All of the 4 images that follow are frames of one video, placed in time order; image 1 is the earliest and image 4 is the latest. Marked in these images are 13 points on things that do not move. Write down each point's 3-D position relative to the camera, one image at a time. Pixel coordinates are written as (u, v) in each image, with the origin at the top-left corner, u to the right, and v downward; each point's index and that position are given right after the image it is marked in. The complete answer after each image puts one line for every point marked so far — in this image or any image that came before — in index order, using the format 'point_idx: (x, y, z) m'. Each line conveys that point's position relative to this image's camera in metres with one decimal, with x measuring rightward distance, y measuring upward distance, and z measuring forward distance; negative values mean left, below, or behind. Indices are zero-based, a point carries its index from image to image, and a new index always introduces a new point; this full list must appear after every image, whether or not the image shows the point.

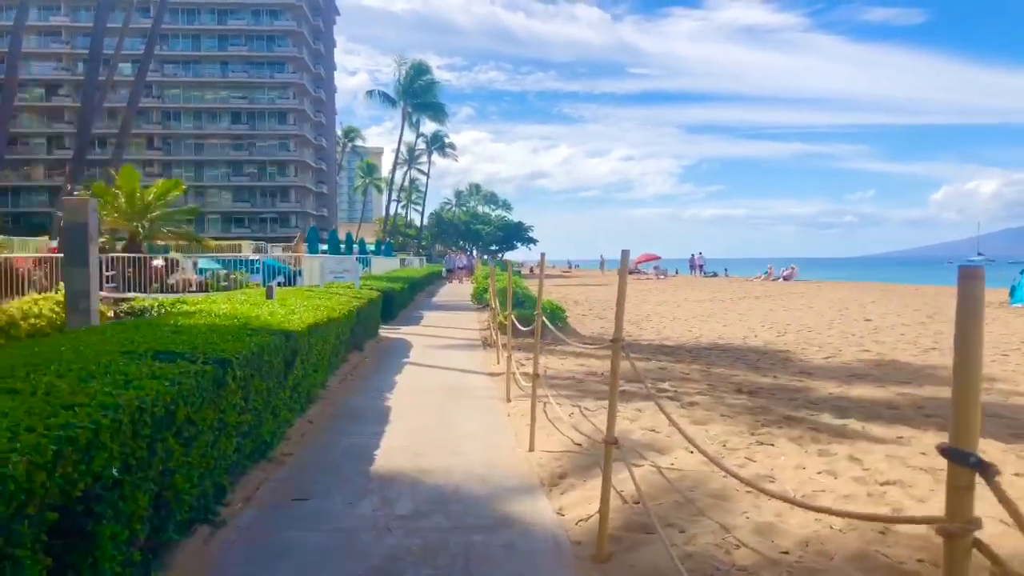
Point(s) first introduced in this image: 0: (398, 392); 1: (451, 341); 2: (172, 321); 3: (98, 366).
0: (-1.3, -1.3, +10.2) m
1: (-1.2, -1.0, +16.1) m
2: (-2.8, -0.3, +7.1) m
3: (-2.0, -0.4, +4.1) m
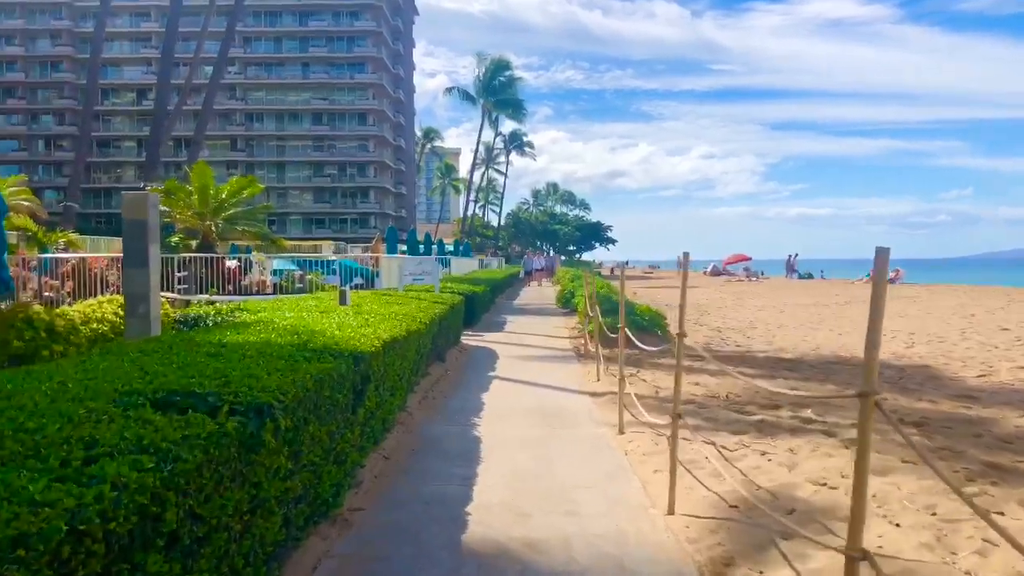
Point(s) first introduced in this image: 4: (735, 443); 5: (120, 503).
0: (-0.2, -1.3, +8.7) m
1: (+0.5, -1.1, +14.6) m
2: (-1.9, -0.3, +5.7) m
3: (-1.4, -0.4, +2.7) m
4: (+1.9, -1.3, +7.2) m
5: (-0.9, -0.5, +2.0) m
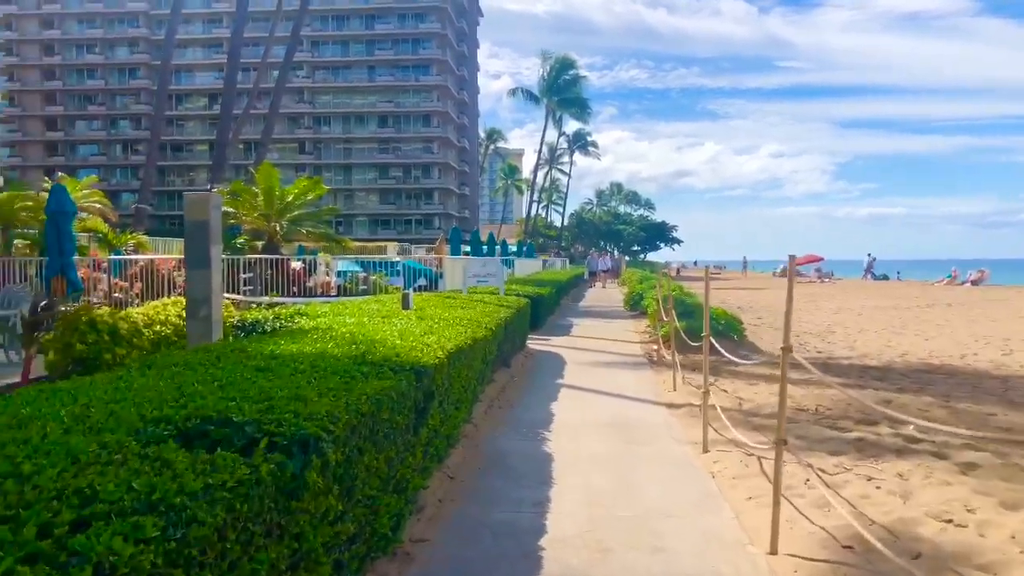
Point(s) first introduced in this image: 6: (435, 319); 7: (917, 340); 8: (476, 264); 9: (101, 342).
0: (+0.5, -1.4, +8.1) m
1: (+1.6, -1.1, +14.0) m
2: (-1.5, -0.4, +5.3) m
3: (-1.1, -0.5, +2.2) m
4: (+2.5, -1.3, +6.5) m
5: (-0.7, -0.5, +1.5) m
6: (-0.8, -0.3, +8.7) m
7: (+9.3, -1.2, +19.6) m
8: (-0.8, +0.5, +17.3) m
9: (-5.2, -0.7, +10.8) m
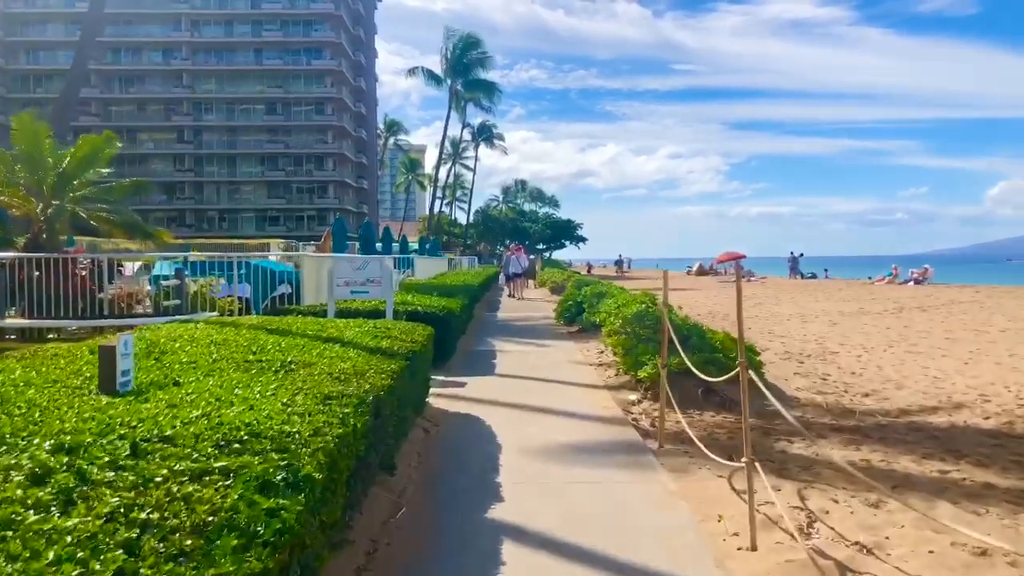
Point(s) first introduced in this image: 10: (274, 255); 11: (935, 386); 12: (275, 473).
0: (+0.1, -1.6, +2.1) m
1: (+0.5, -1.3, +8.0) m
2: (-1.5, -0.6, -0.9) m
3: (-0.8, -0.7, -4.0) m
4: (+2.3, -1.5, +0.7) m
5: (-0.4, -0.8, -4.6) m
6: (-1.2, -0.5, +2.6) m
7: (+7.6, -1.3, +14.5) m
8: (-2.2, +0.3, +11.1) m
9: (-5.8, -0.9, +4.2) m
10: (-4.4, +0.4, +14.1) m
11: (+6.1, -1.4, +12.1) m
12: (-0.8, -0.6, +2.6) m
